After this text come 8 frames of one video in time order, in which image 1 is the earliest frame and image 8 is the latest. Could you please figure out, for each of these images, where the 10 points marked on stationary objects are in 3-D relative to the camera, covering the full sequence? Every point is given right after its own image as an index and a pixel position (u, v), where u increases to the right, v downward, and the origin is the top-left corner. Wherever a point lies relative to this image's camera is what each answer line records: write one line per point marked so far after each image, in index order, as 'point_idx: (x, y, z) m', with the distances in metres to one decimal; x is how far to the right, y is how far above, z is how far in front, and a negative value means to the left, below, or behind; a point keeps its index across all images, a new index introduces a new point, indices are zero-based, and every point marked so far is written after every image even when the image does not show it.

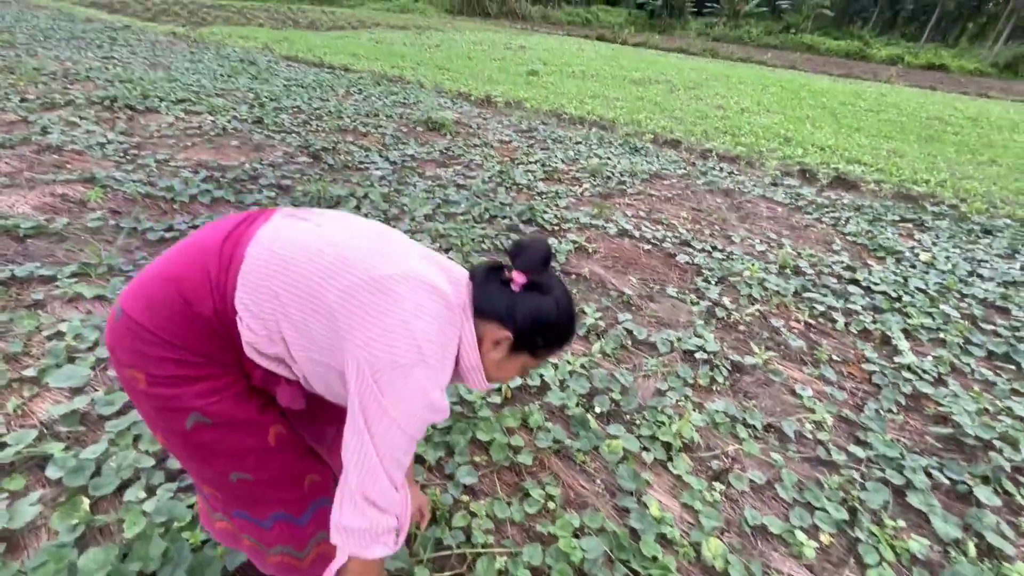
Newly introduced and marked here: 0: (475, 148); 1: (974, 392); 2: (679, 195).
0: (-0.4, +1.5, +5.1) m
1: (+2.3, -0.5, +2.4) m
2: (+1.6, +0.9, +4.6) m
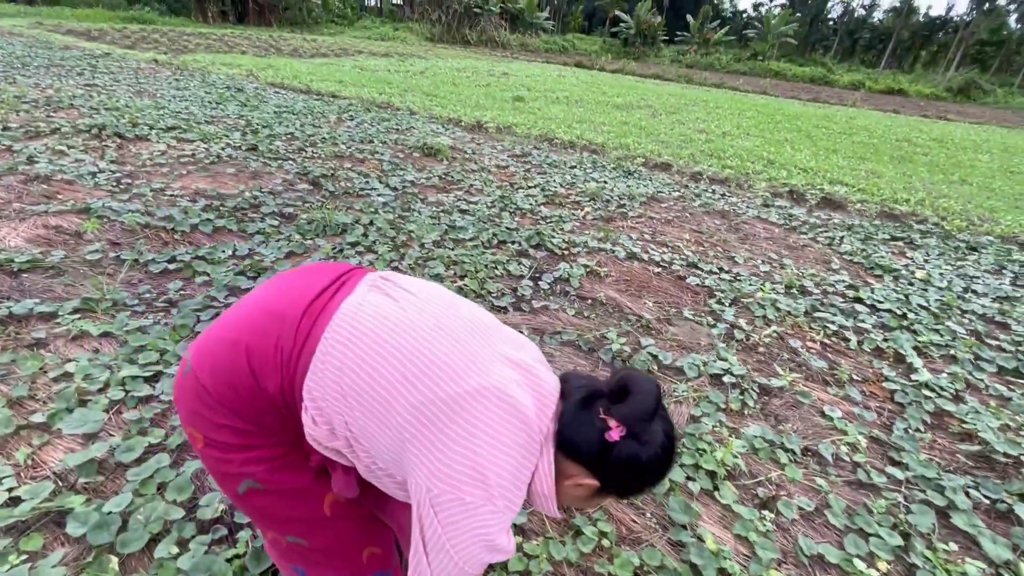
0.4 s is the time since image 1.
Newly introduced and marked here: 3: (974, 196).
0: (-0.4, +1.2, +5.2) m
1: (+2.4, -0.6, +2.4) m
2: (+1.6, +0.7, +4.7) m
3: (+6.8, +1.4, +7.1) m
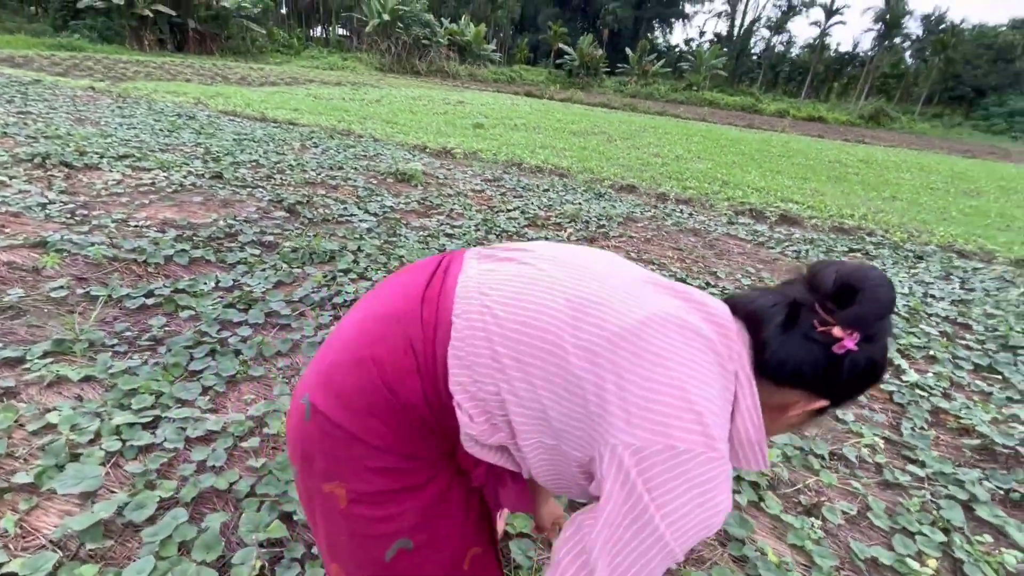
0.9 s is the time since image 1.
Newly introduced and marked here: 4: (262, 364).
0: (-0.6, +1.0, +5.1) m
1: (+2.5, -0.6, +2.6) m
2: (+1.4, +0.5, +4.8) m
3: (+6.3, +1.3, +7.8) m
4: (-1.2, -0.3, +2.2) m
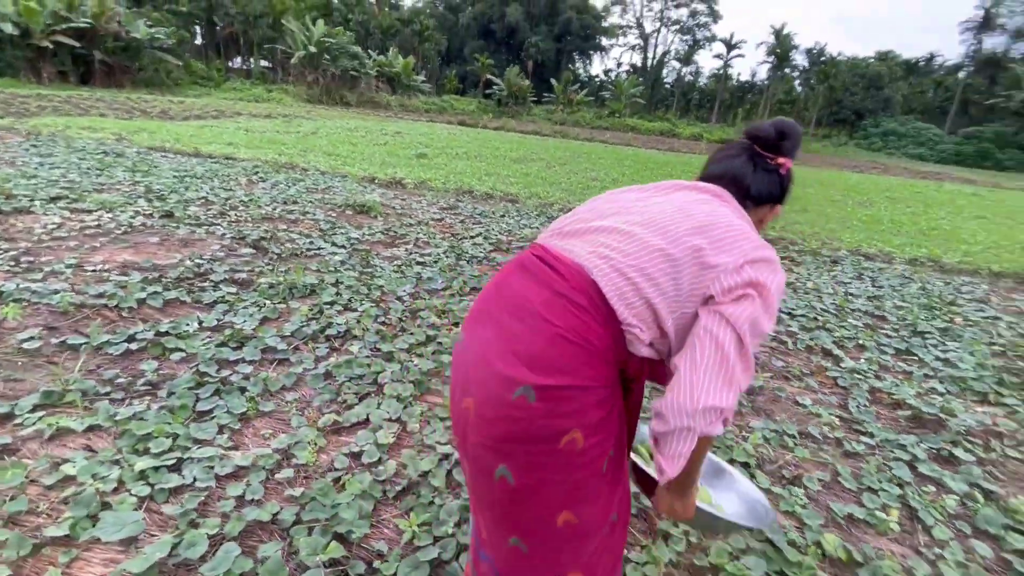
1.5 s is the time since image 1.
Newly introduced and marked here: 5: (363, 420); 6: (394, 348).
0: (-1.1, +0.7, +5.2) m
1: (+2.5, -0.6, +3.1) m
2: (+1.1, +0.4, +5.2) m
3: (+5.5, +1.2, +8.7) m
4: (-1.1, -0.5, +2.2) m
5: (-0.7, -0.6, +2.1) m
6: (-0.6, -0.3, +2.6) m
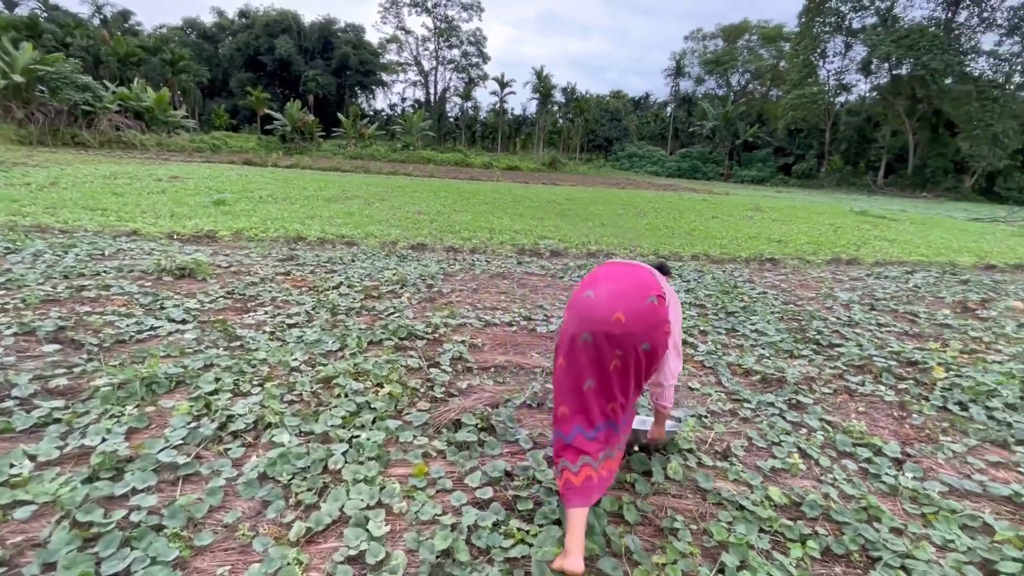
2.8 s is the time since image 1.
0: (-2.4, 0.0, +4.6) m
1: (+1.9, -0.5, +3.9) m
2: (-0.4, 0.0, +5.3) m
3: (+2.2, +1.2, +10.3) m
4: (-1.1, -0.9, +1.8) m
5: (-0.7, -0.9, +1.8) m
6: (-0.9, -0.7, +2.3) m
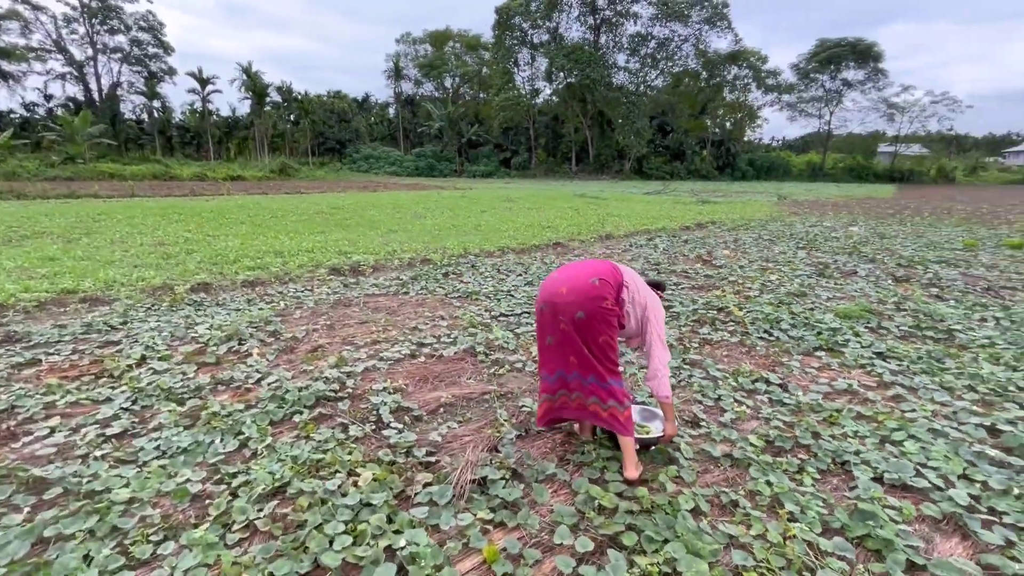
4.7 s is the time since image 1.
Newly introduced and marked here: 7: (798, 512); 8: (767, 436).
0: (-3.1, -0.6, +3.0) m
1: (+1.0, -0.4, +4.4) m
2: (-1.7, -0.3, +4.6) m
3: (-2.1, +1.1, +10.2) m
4: (-0.5, -1.2, +1.1) m
5: (-0.1, -1.1, +1.4) m
6: (-0.6, -0.9, +1.7) m
7: (+1.2, -0.9, +2.0) m
8: (+1.4, -0.8, +2.6) m
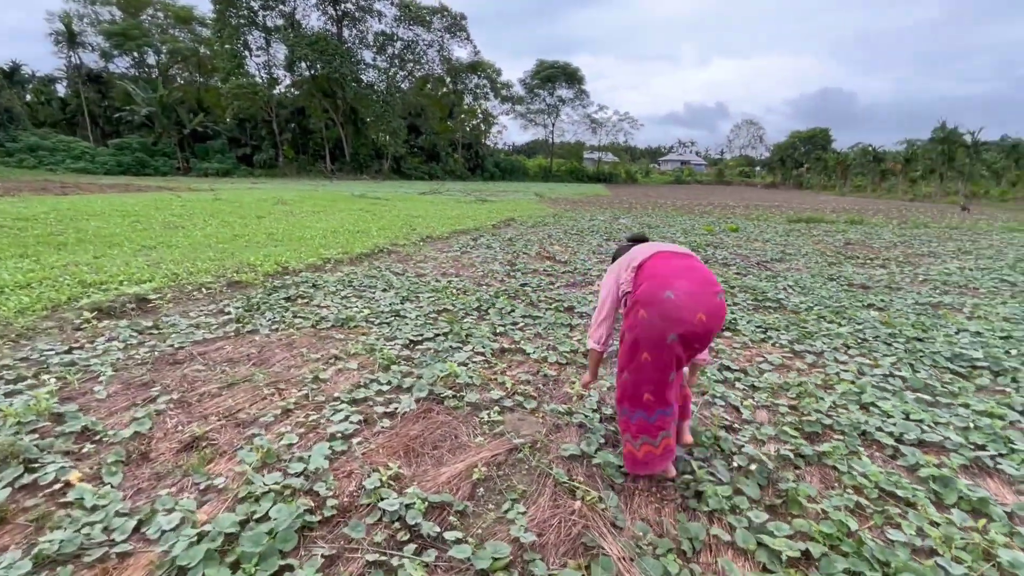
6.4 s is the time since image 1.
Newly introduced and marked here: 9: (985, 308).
0: (-2.5, -1.1, +0.9) m
1: (+0.3, -0.4, +4.1) m
2: (-2.1, -0.6, +3.0) m
3: (-5.2, +0.5, +7.7) m
4: (+0.7, -1.3, +0.5) m
5: (+0.8, -1.2, +0.9) m
6: (+0.3, -1.1, +1.0) m
7: (+1.7, -0.9, +2.1) m
8: (+1.6, -0.8, +2.7) m
9: (+5.2, -0.2, +5.3) m
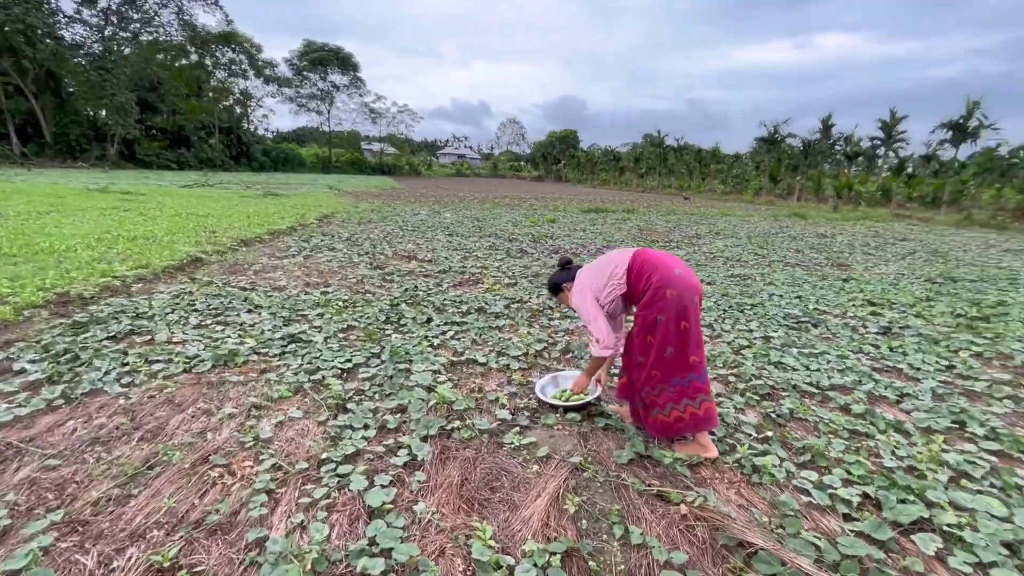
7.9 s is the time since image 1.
0: (-1.4, -1.3, -0.1) m
1: (-0.2, -0.5, +3.9) m
2: (-1.9, -0.9, +1.9) m
3: (-6.8, 0.0, +4.9) m
4: (+1.7, -1.3, +0.8) m
5: (+1.7, -1.1, +1.3) m
6: (+1.1, -1.1, +1.1) m
7: (+2.0, -0.8, +2.7) m
8: (+1.6, -0.7, +3.2) m
9: (+3.7, +0.2, +7.0) m
